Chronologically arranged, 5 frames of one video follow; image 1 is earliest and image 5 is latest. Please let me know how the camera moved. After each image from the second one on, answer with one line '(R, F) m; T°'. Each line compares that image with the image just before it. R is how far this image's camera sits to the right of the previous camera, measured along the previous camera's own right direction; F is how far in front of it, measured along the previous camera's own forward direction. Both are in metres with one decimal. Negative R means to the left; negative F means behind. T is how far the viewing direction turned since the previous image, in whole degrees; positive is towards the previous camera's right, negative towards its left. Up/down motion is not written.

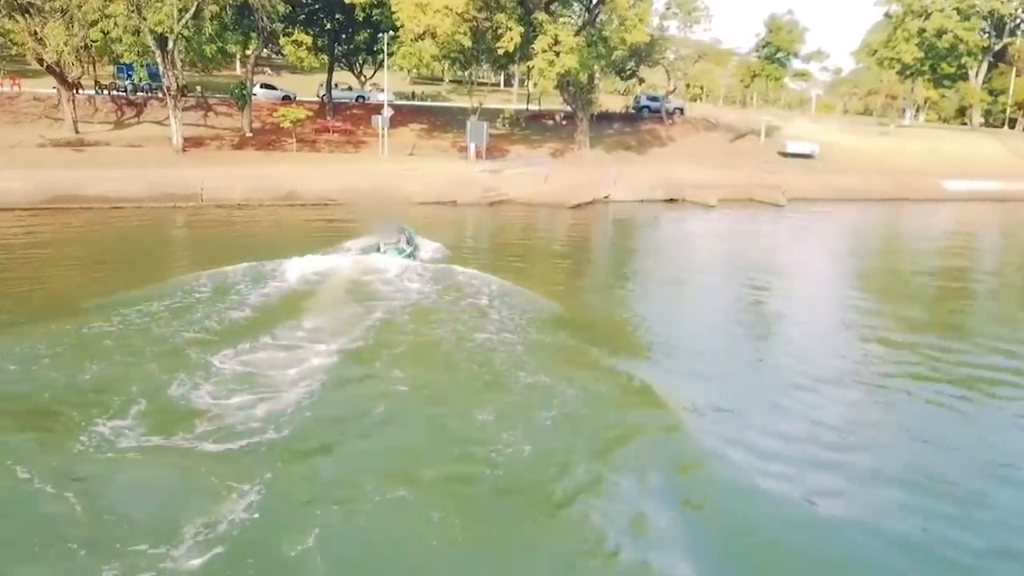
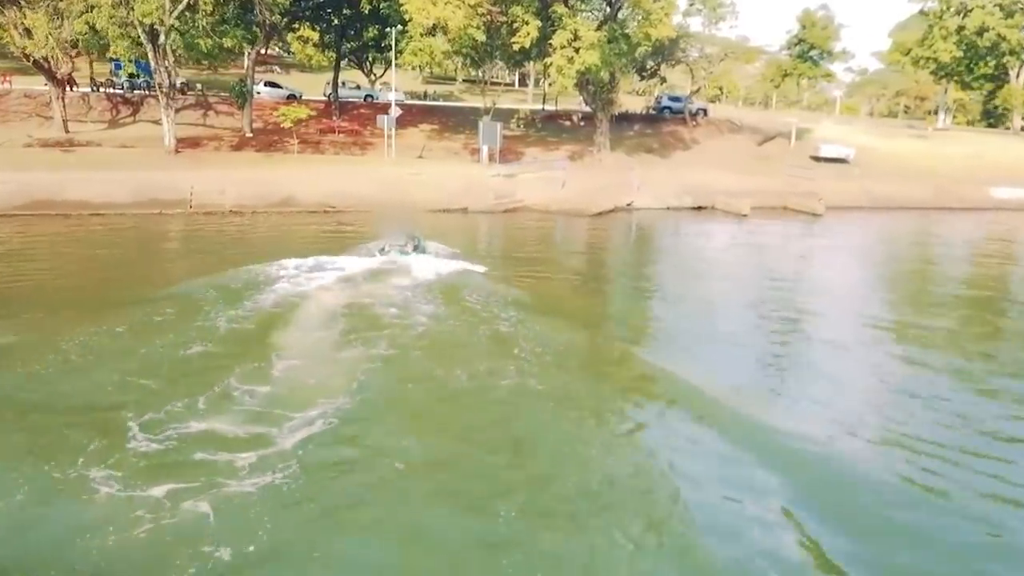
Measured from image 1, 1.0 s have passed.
(-0.1, +2.1) m; -1°
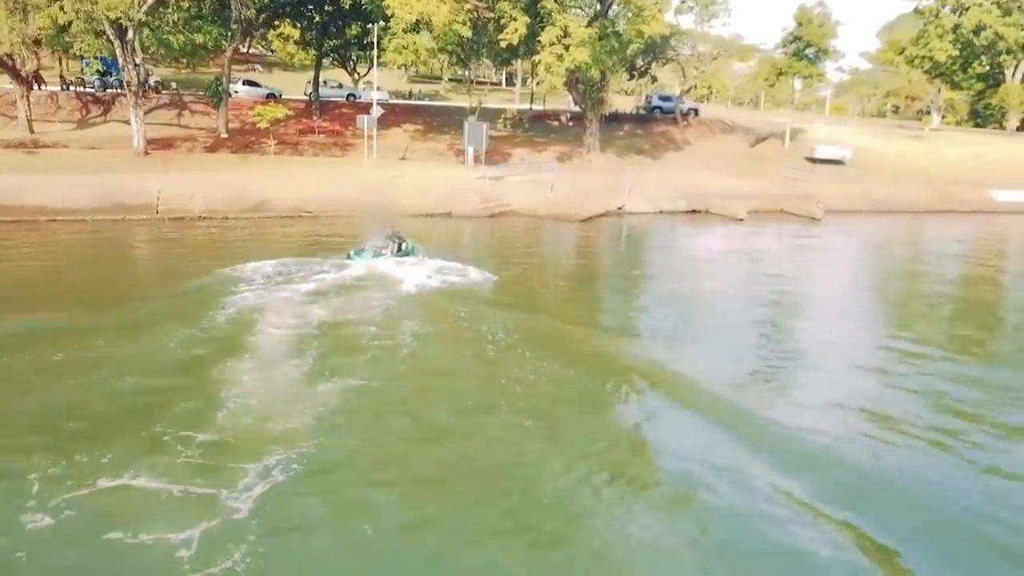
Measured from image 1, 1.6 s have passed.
(0.0, +1.2) m; +1°
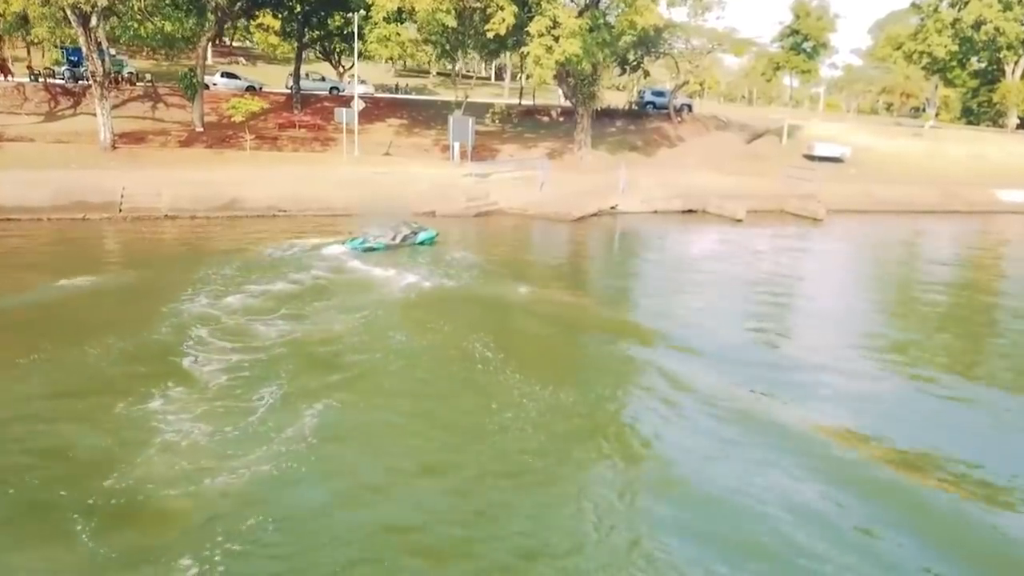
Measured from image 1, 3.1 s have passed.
(0.0, +1.2) m; +1°
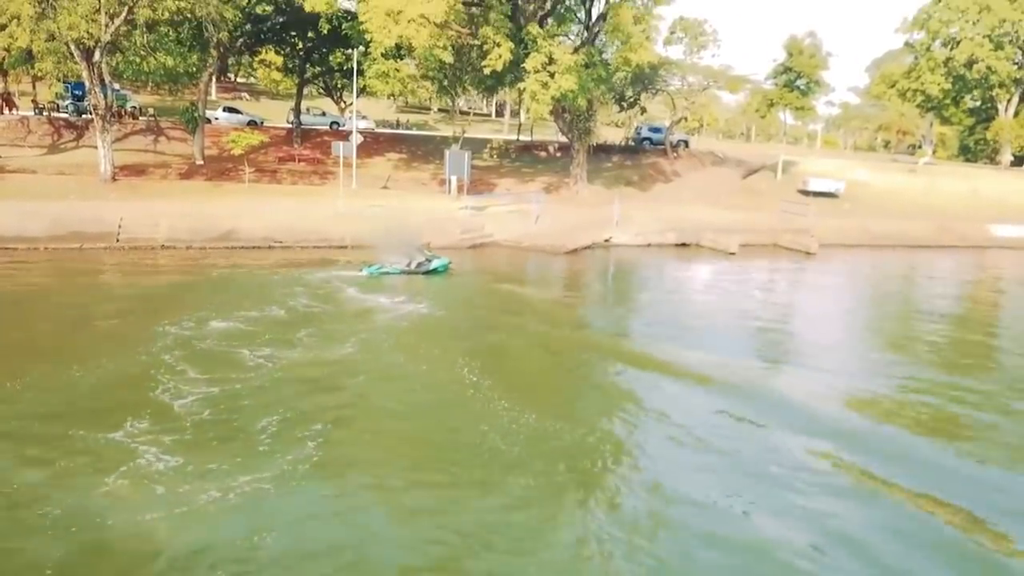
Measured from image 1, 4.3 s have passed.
(+0.2, -0.1) m; 0°
